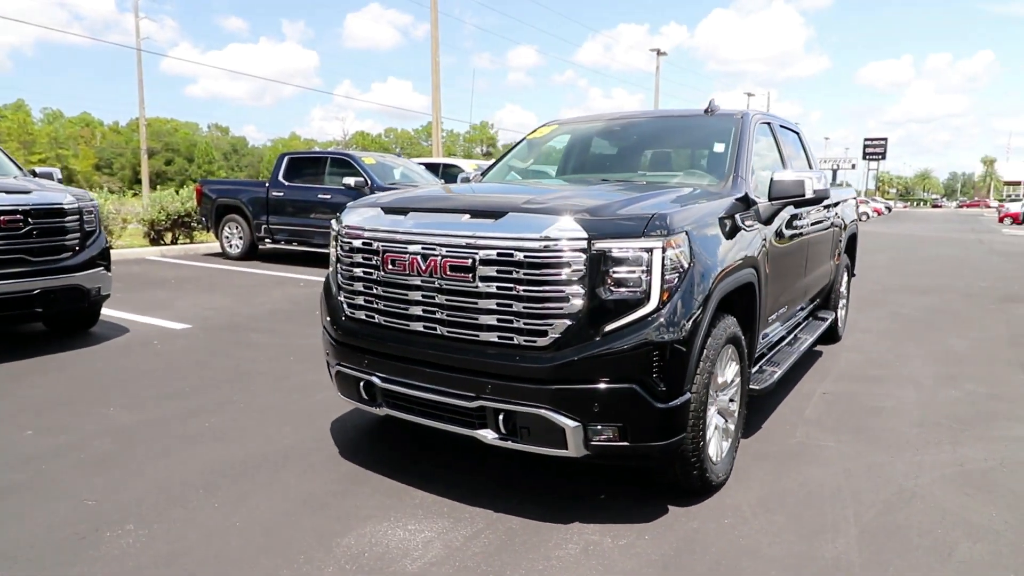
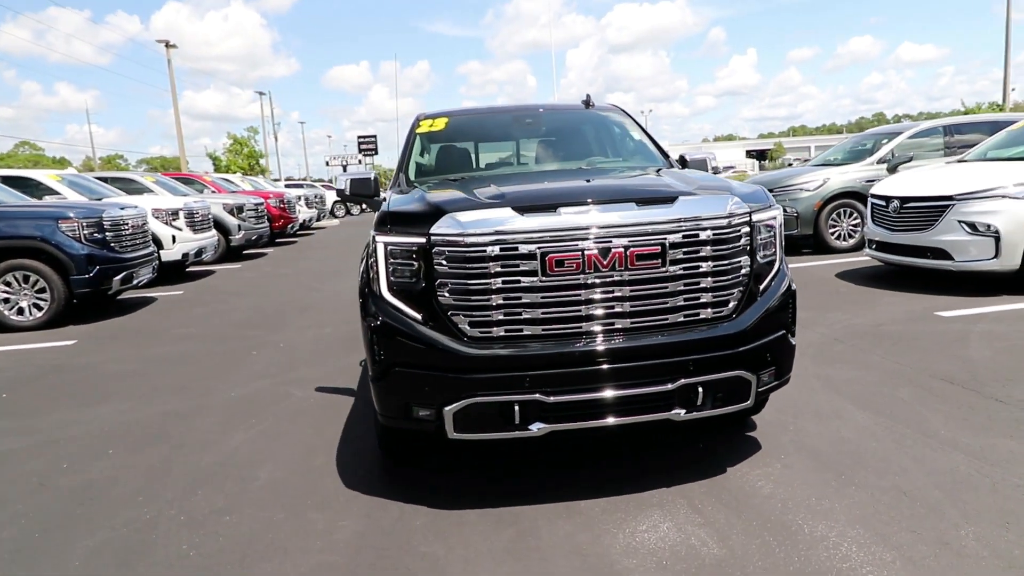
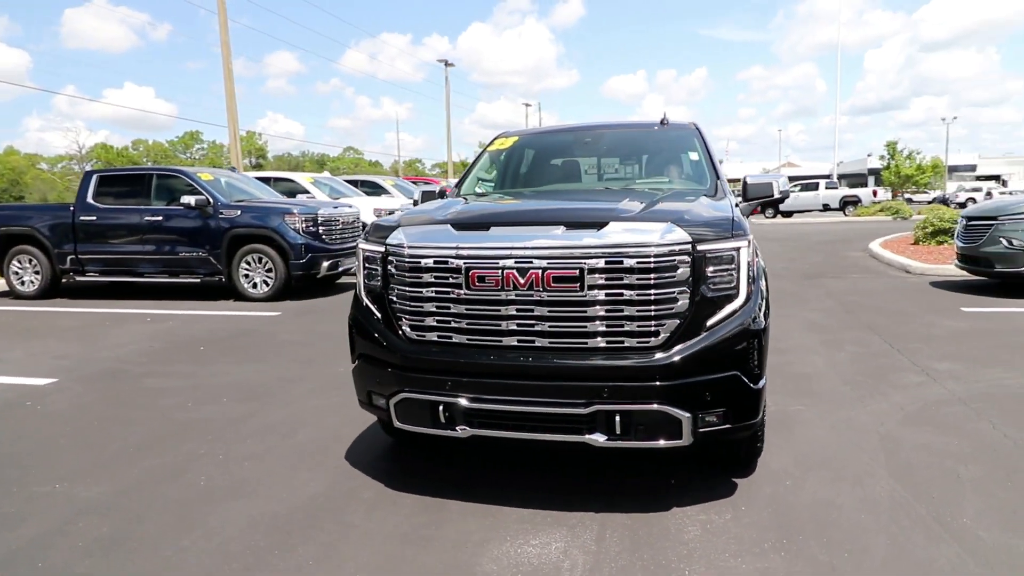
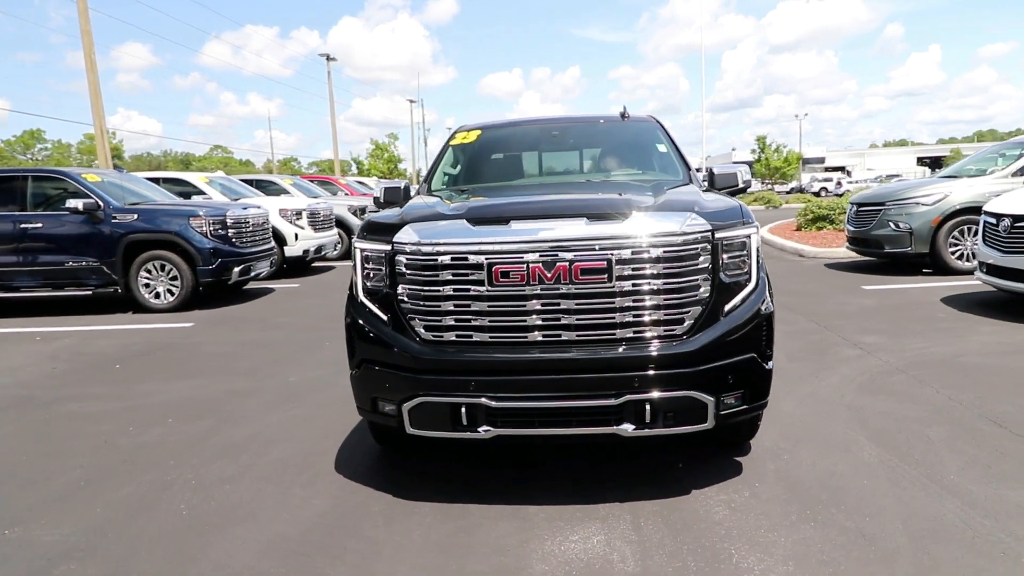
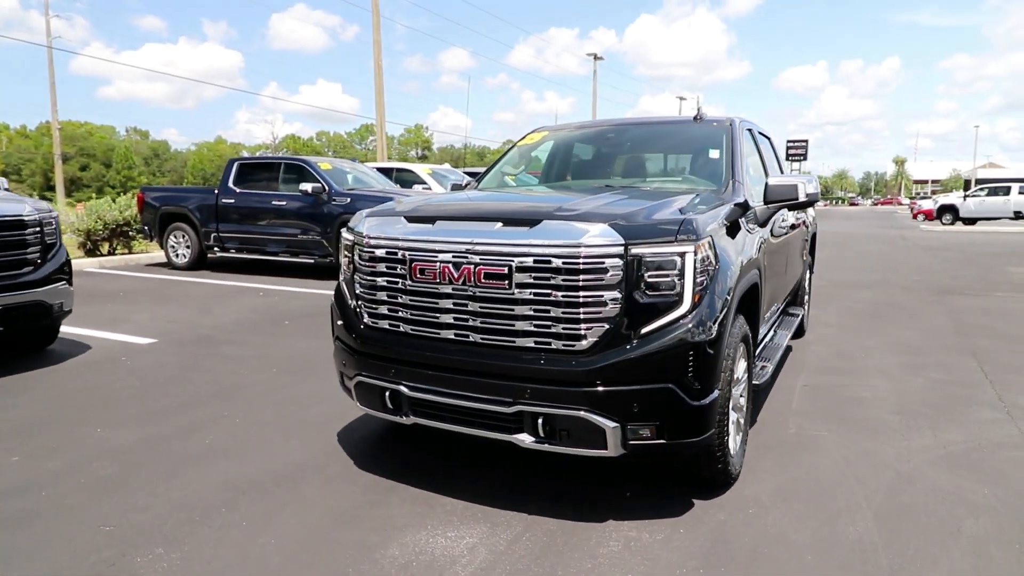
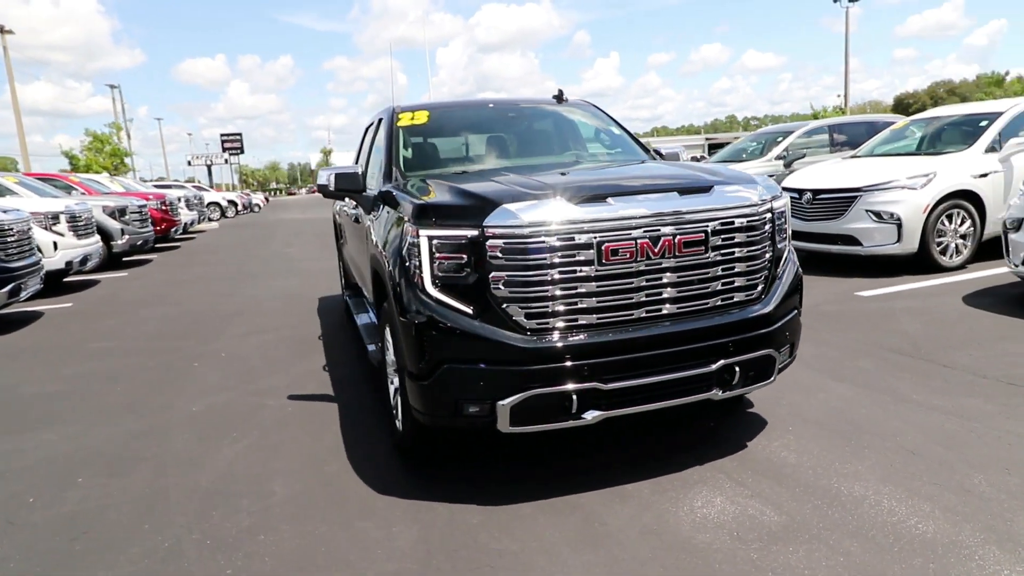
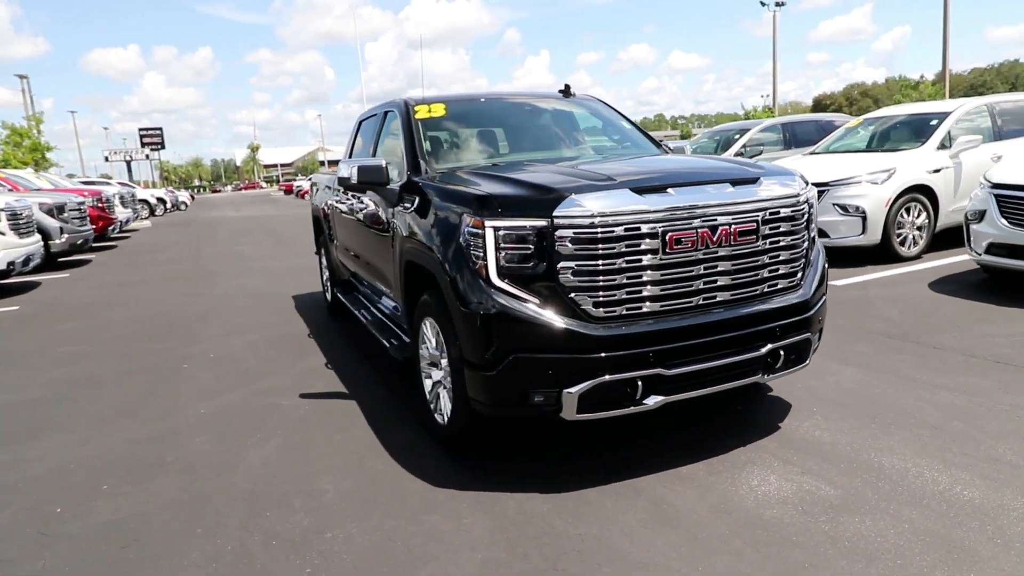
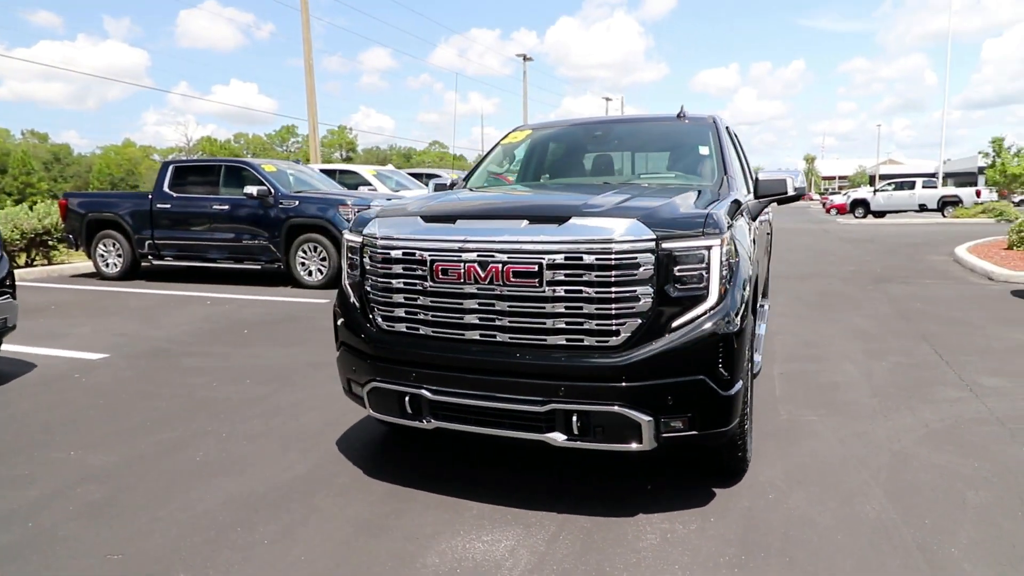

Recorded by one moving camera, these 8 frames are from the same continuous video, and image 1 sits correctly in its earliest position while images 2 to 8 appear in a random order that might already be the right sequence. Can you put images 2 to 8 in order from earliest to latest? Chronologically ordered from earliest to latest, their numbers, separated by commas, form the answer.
5, 8, 3, 4, 2, 6, 7
